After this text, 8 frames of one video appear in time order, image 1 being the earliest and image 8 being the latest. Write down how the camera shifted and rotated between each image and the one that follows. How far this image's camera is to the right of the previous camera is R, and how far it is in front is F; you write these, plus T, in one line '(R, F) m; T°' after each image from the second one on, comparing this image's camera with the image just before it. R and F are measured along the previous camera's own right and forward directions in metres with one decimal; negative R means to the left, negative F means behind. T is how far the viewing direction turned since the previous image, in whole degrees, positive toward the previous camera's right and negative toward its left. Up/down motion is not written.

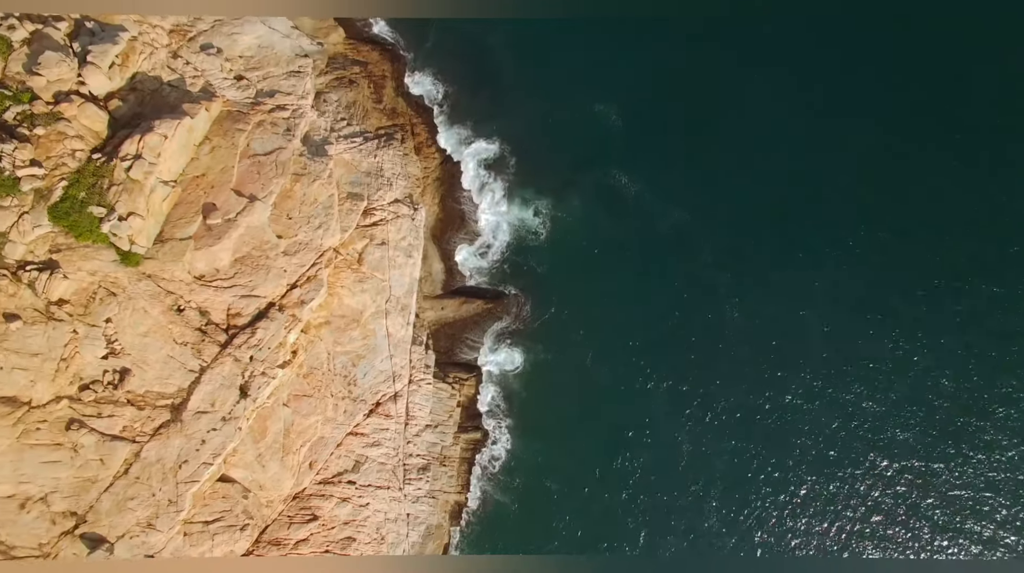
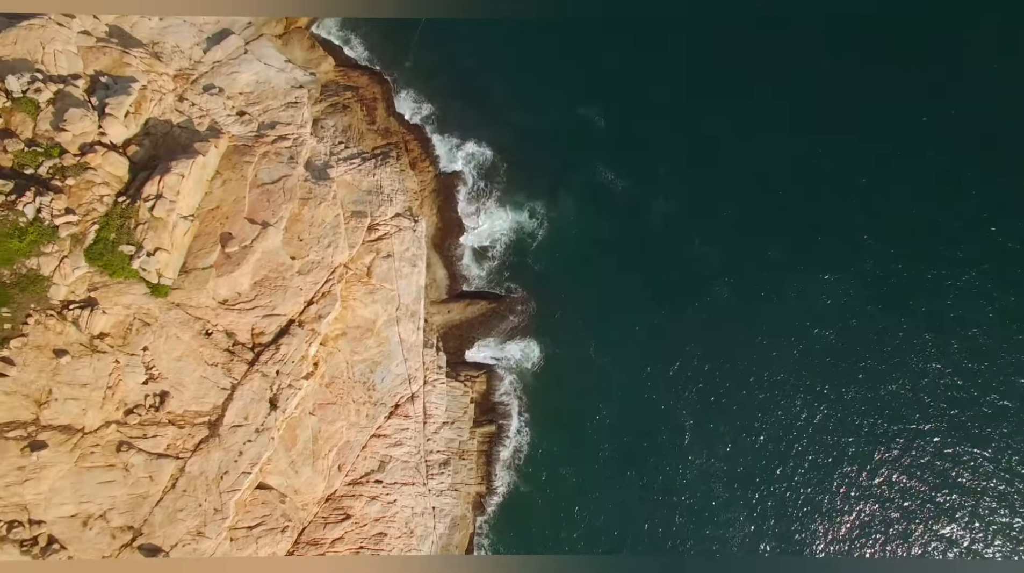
(0.0, -2.1) m; 0°
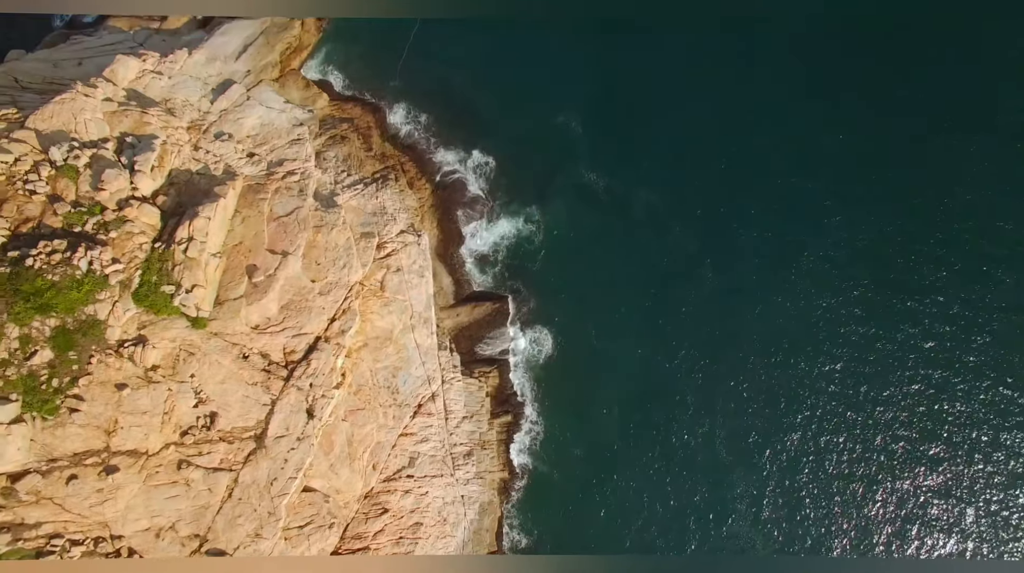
(0.0, -3.0) m; 0°
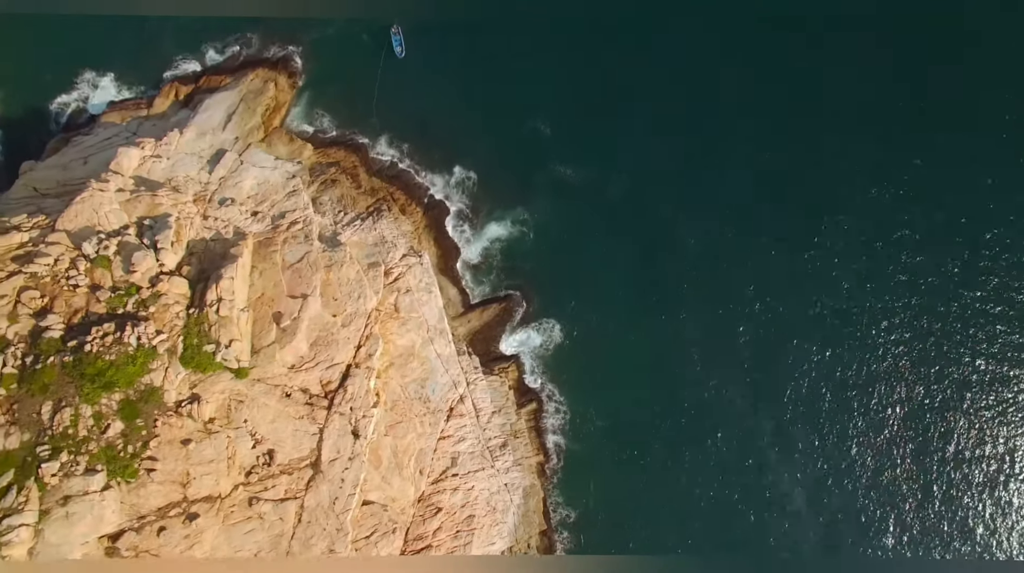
(+0.1, -3.0) m; 0°
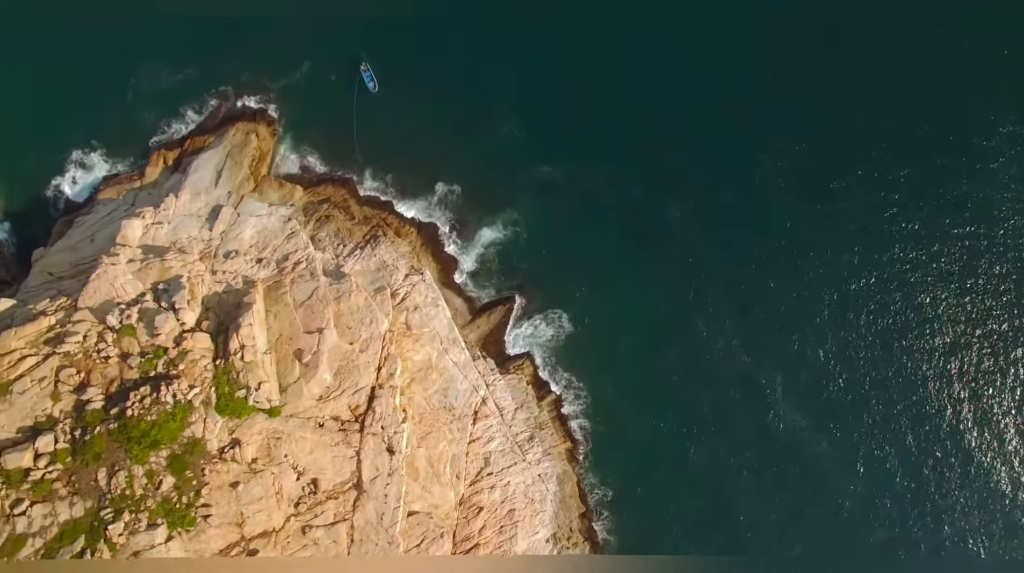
(+0.1, -1.8) m; 0°
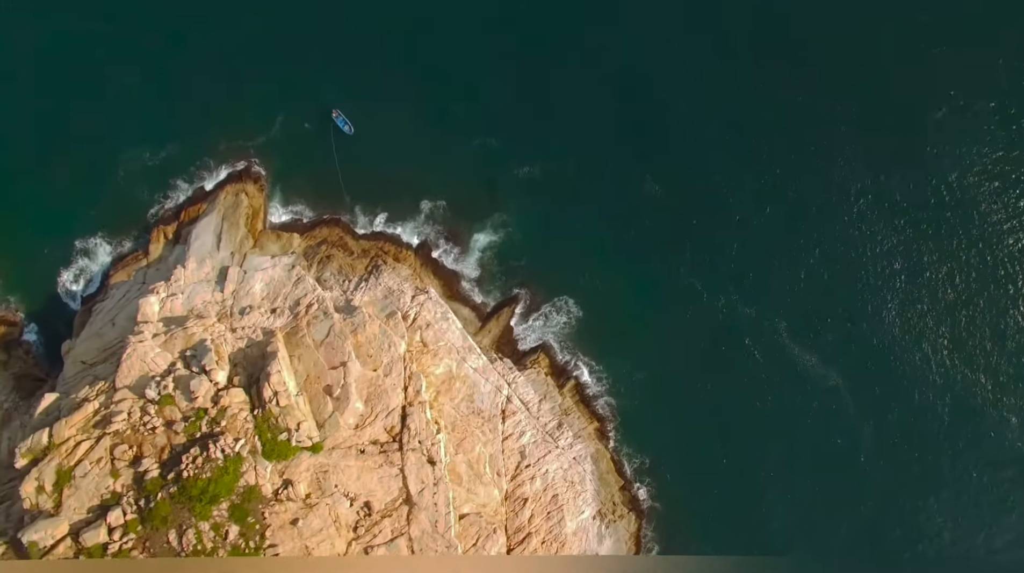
(+0.1, -2.0) m; 0°
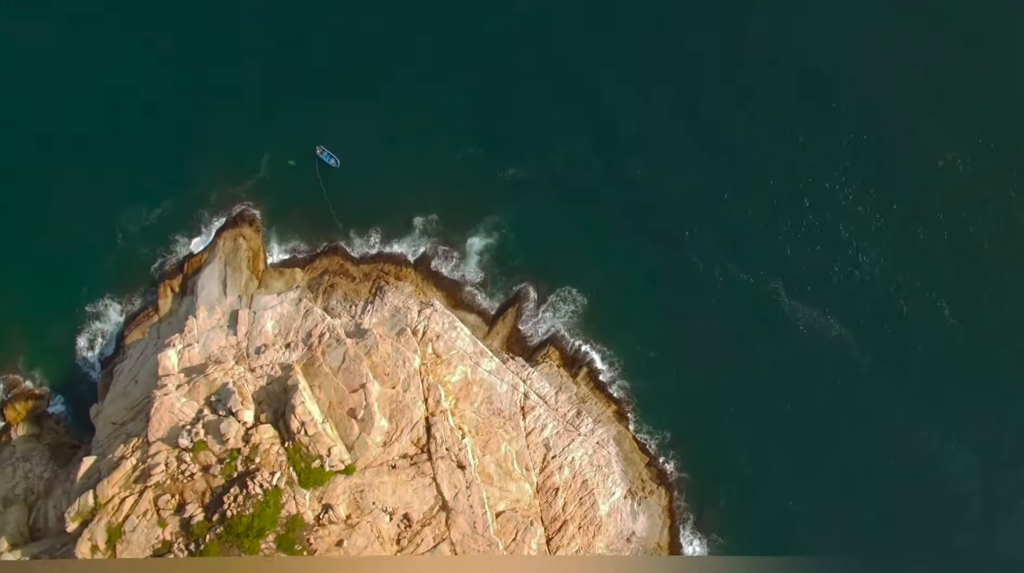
(+0.1, -1.3) m; 0°
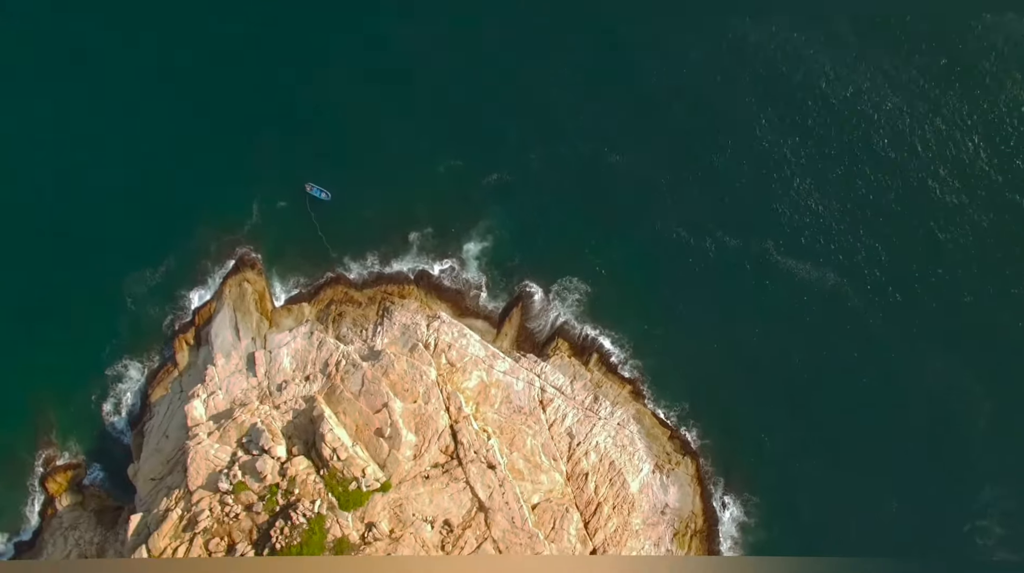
(+0.1, -1.3) m; 0°
